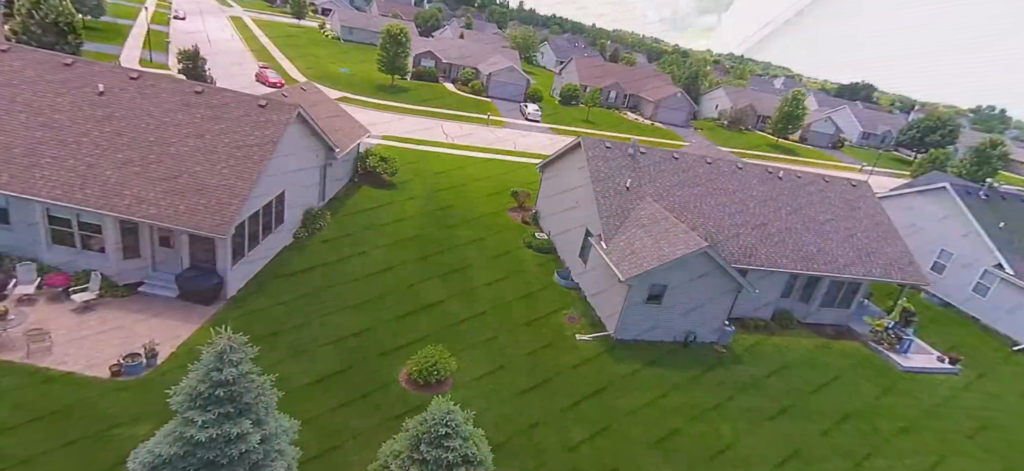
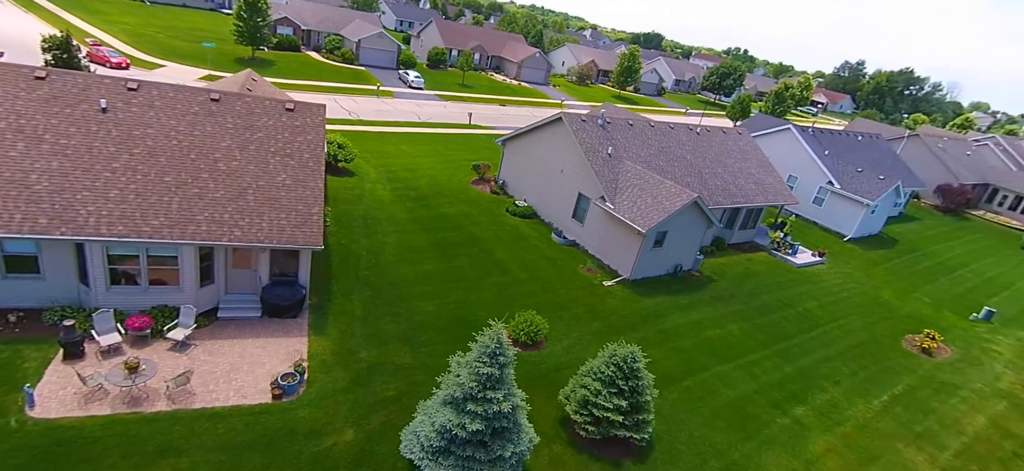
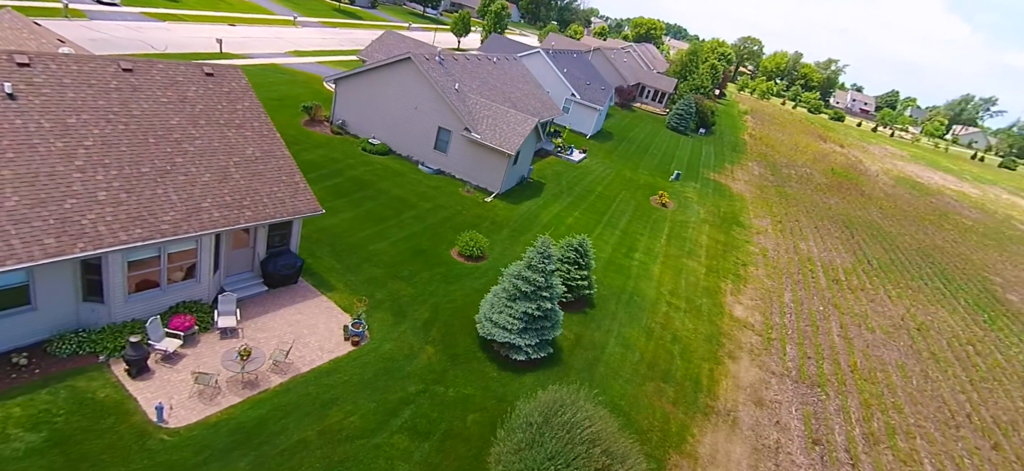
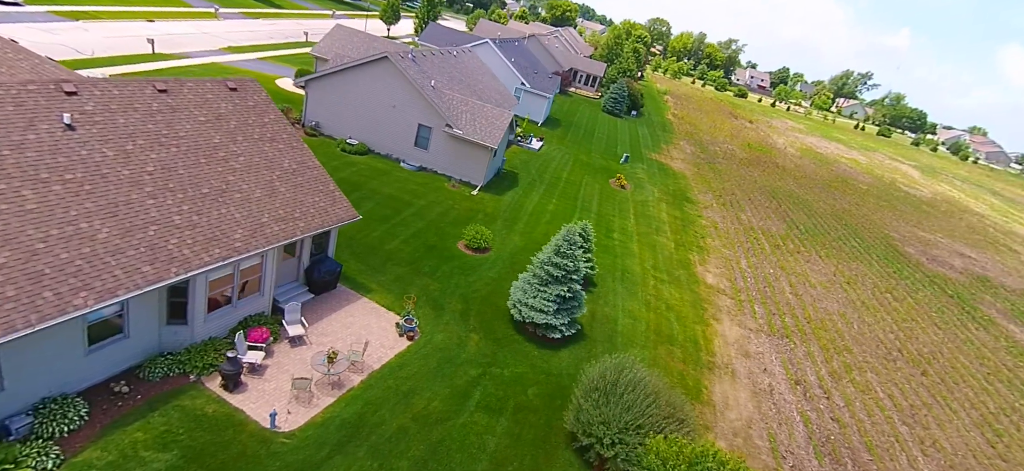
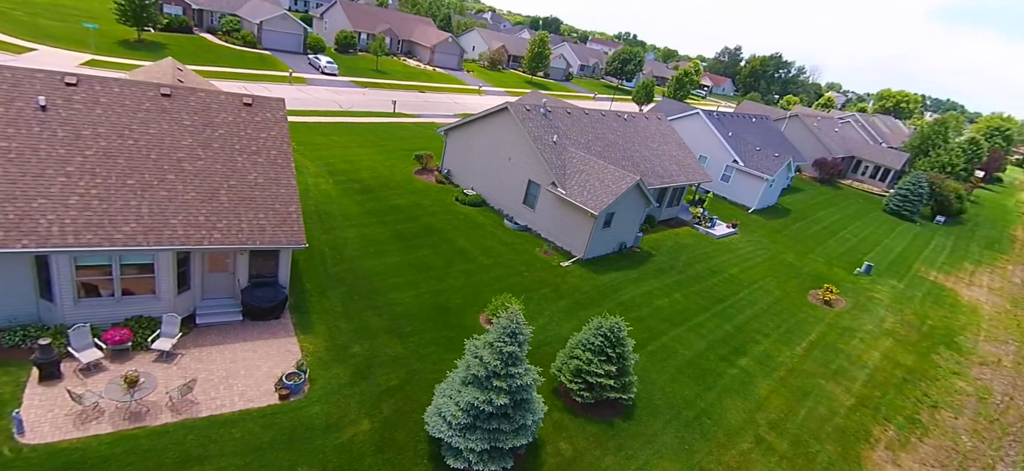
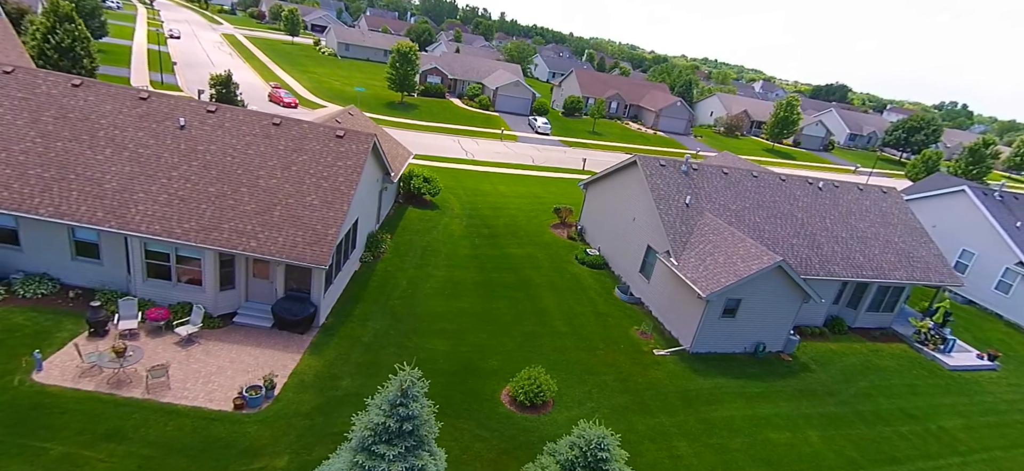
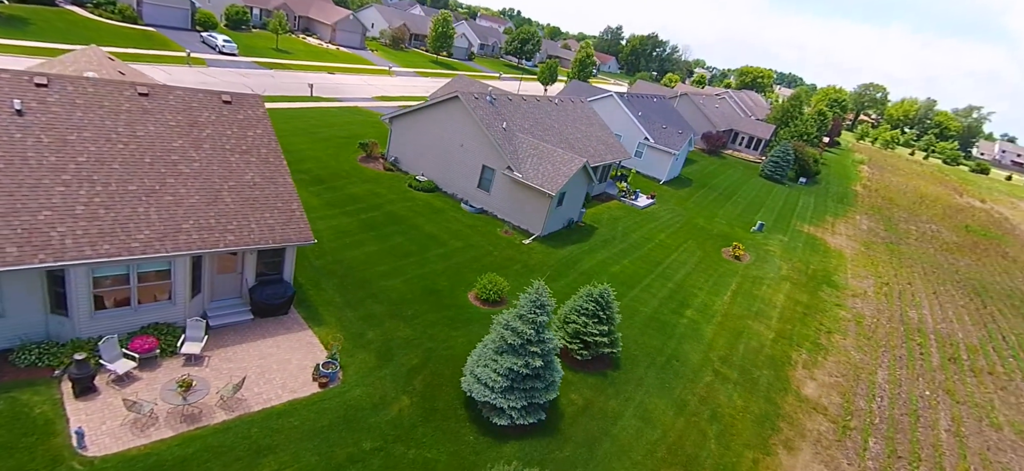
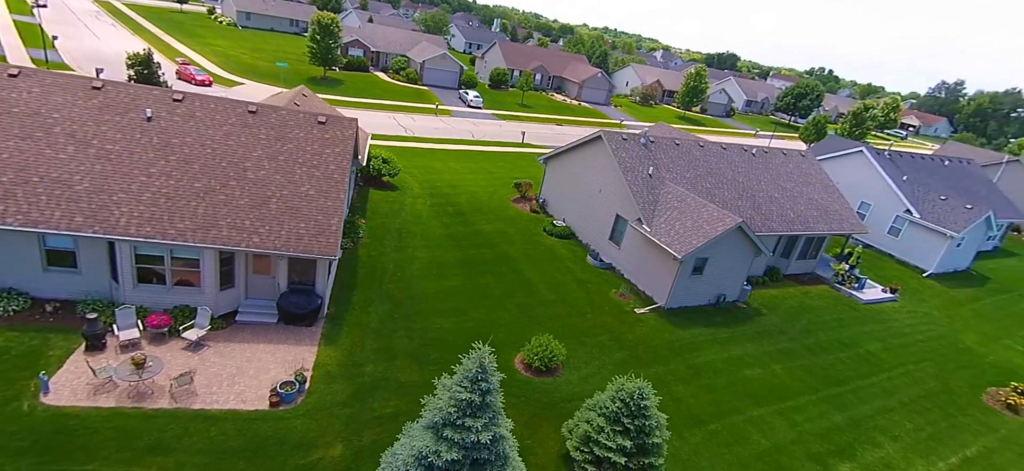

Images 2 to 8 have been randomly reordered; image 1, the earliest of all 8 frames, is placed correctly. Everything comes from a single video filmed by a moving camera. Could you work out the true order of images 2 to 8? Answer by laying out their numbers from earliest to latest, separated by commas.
6, 8, 2, 5, 7, 3, 4
